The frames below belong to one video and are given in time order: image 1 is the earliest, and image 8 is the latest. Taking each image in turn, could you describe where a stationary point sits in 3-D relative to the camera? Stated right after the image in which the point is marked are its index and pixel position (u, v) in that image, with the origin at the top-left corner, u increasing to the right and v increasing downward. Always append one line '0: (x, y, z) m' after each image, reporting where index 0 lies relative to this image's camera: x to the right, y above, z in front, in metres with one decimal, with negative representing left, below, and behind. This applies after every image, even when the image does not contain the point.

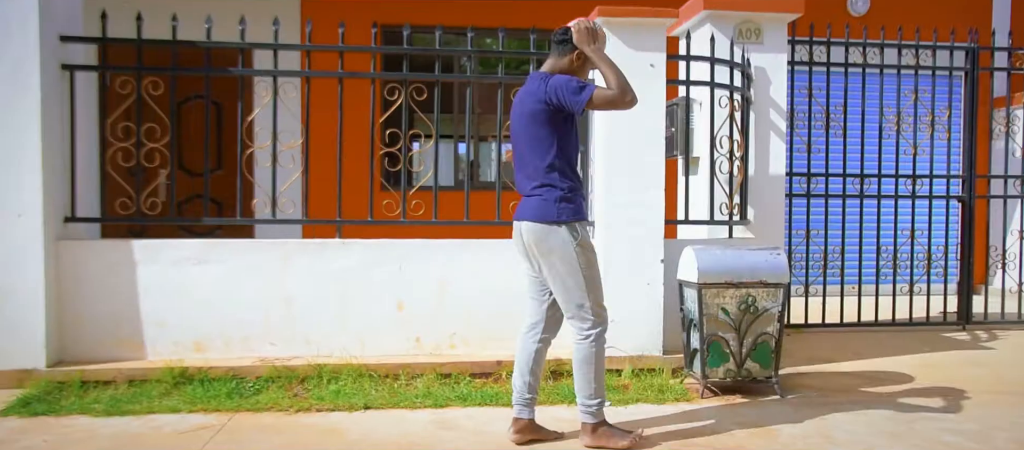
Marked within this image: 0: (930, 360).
0: (+2.8, -0.9, +4.9) m
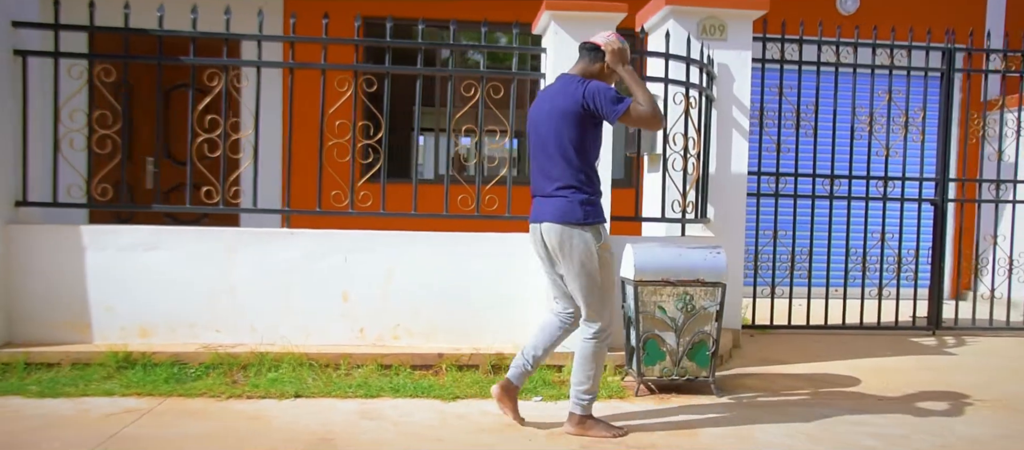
0: (+2.5, -0.9, +4.8) m
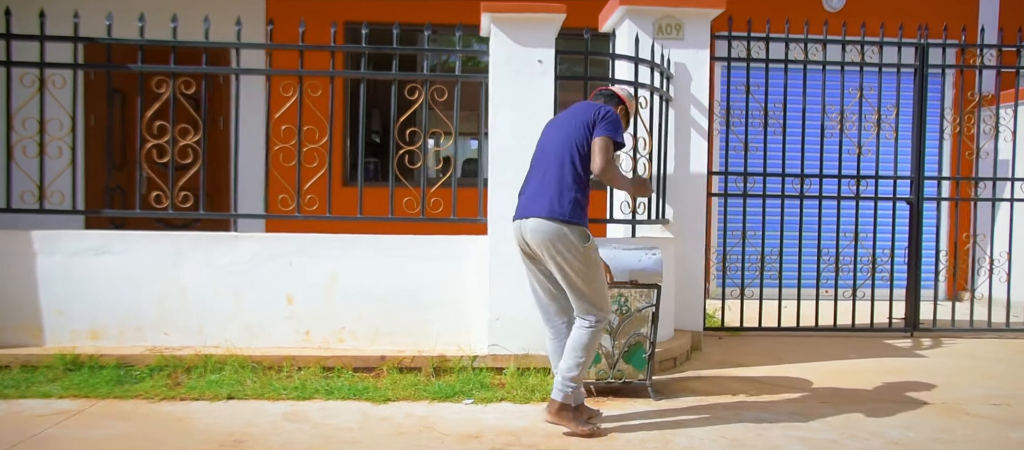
0: (+2.2, -0.9, +4.7) m
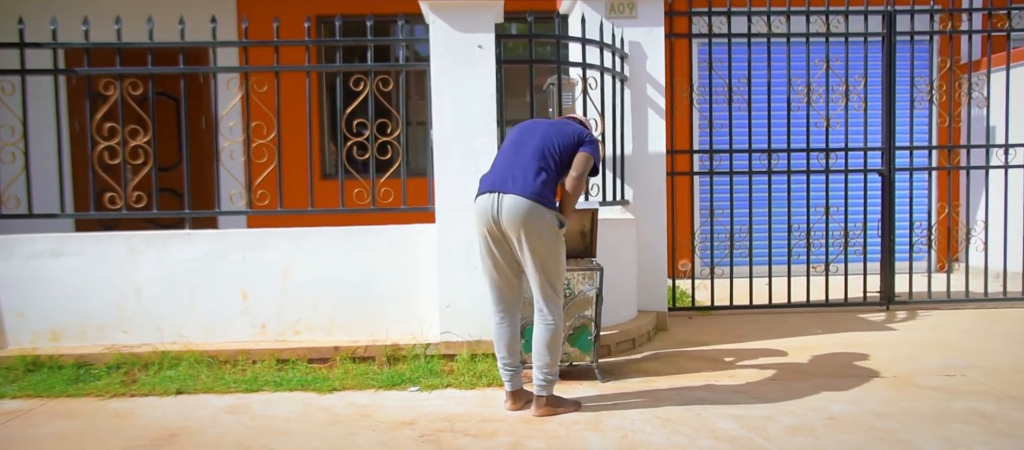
0: (+1.9, -0.8, +4.7) m
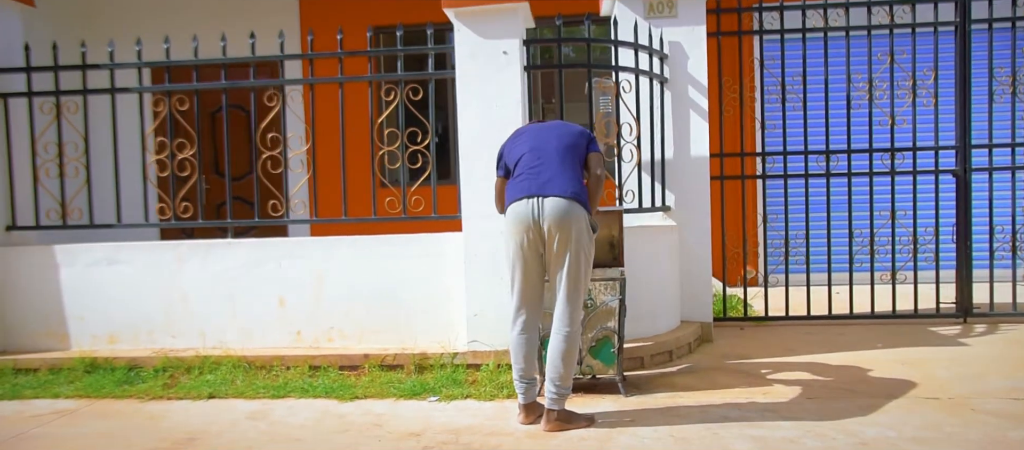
0: (+2.1, -0.8, +4.4) m
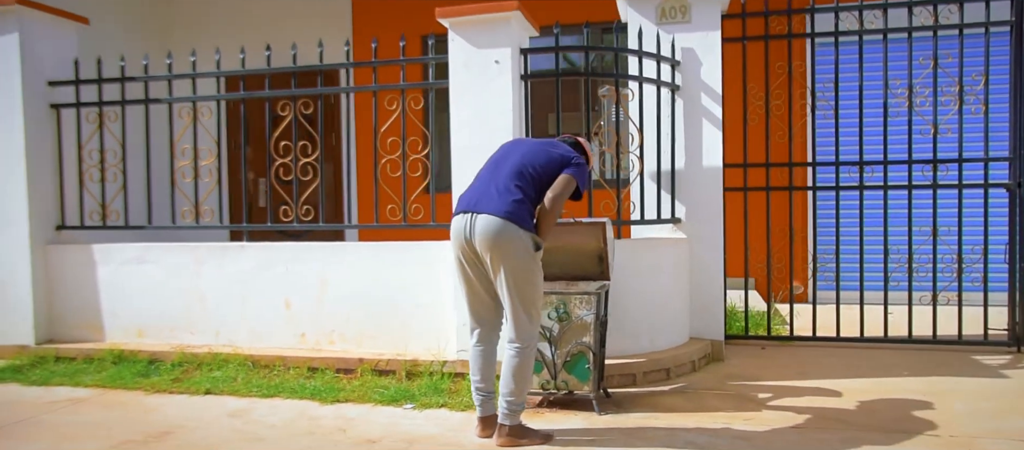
0: (+2.1, -0.9, +4.0) m
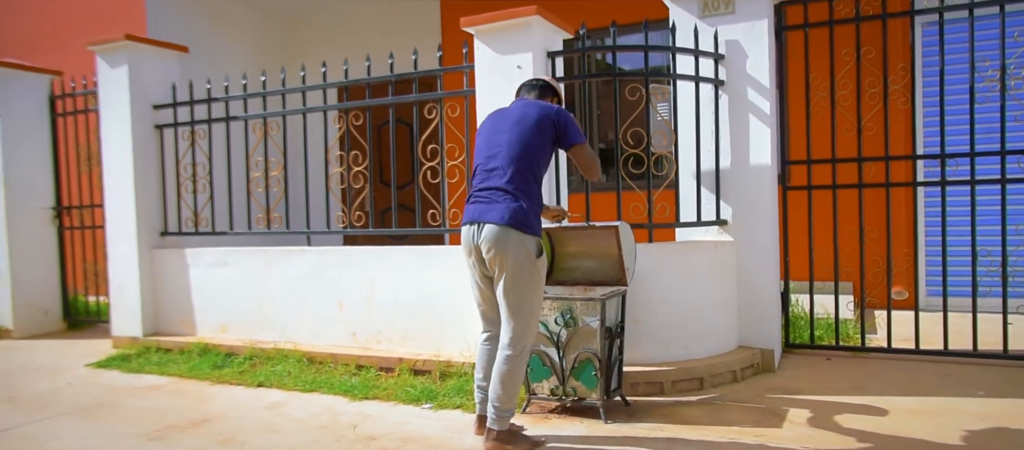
0: (+2.2, -0.9, +3.6) m
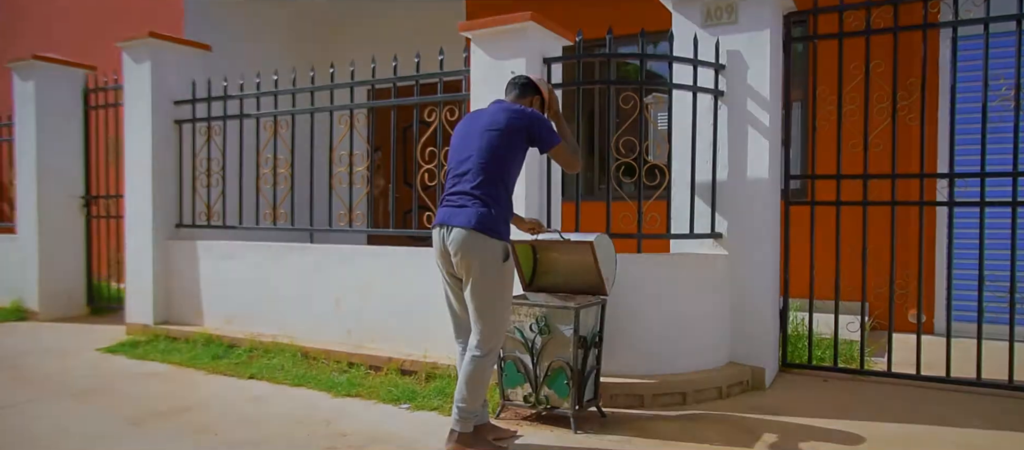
0: (+2.0, -1.0, +3.5) m
